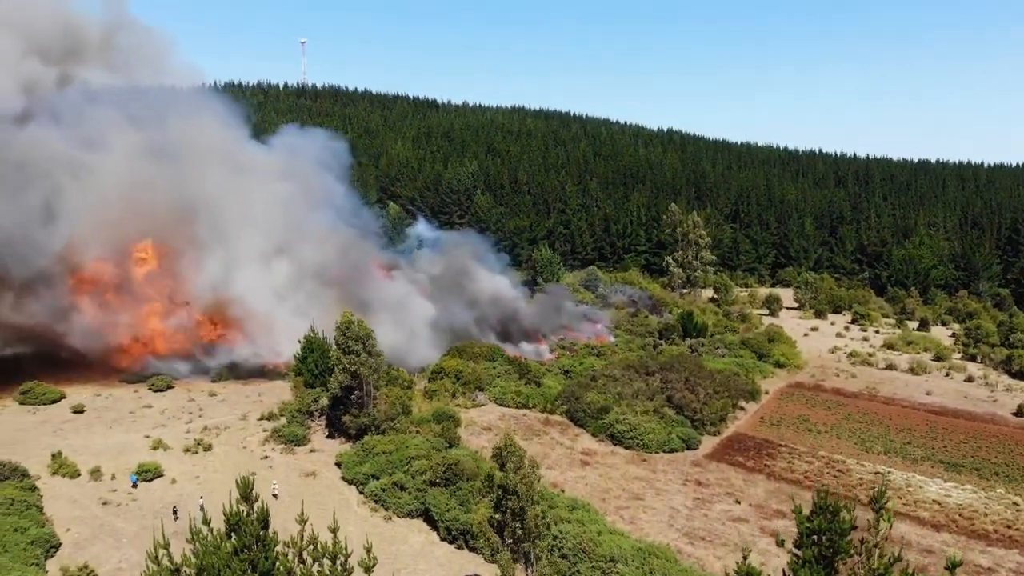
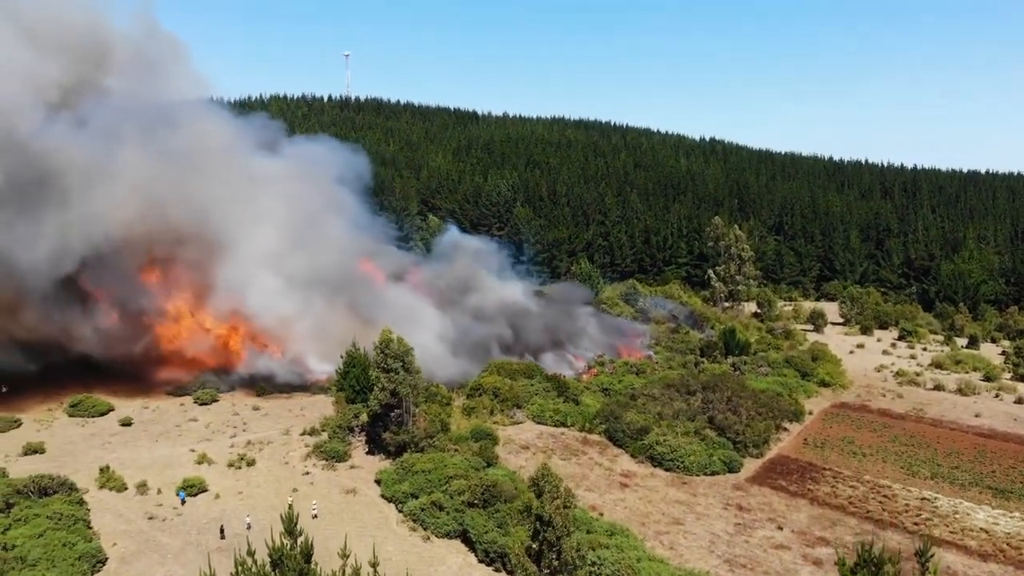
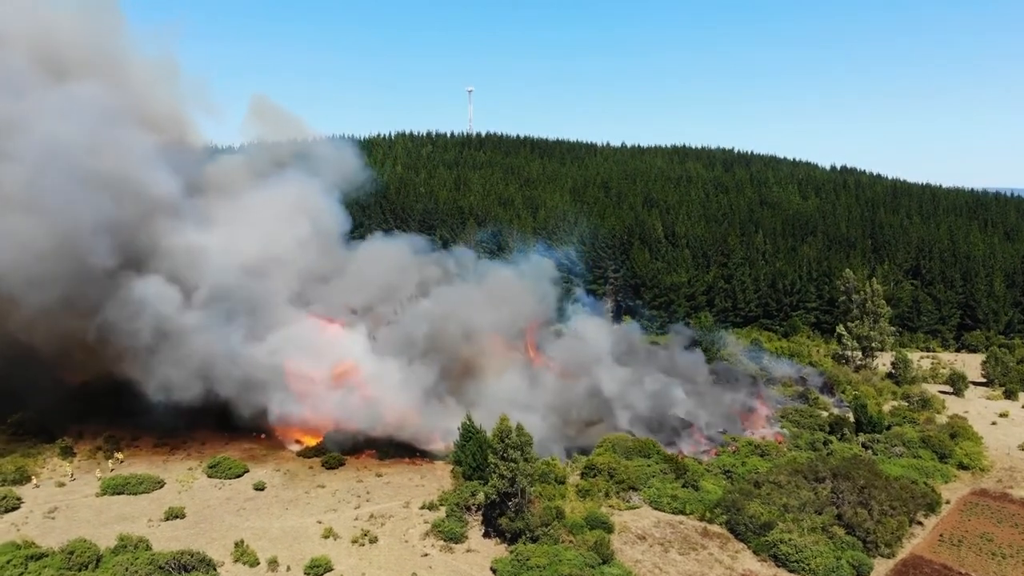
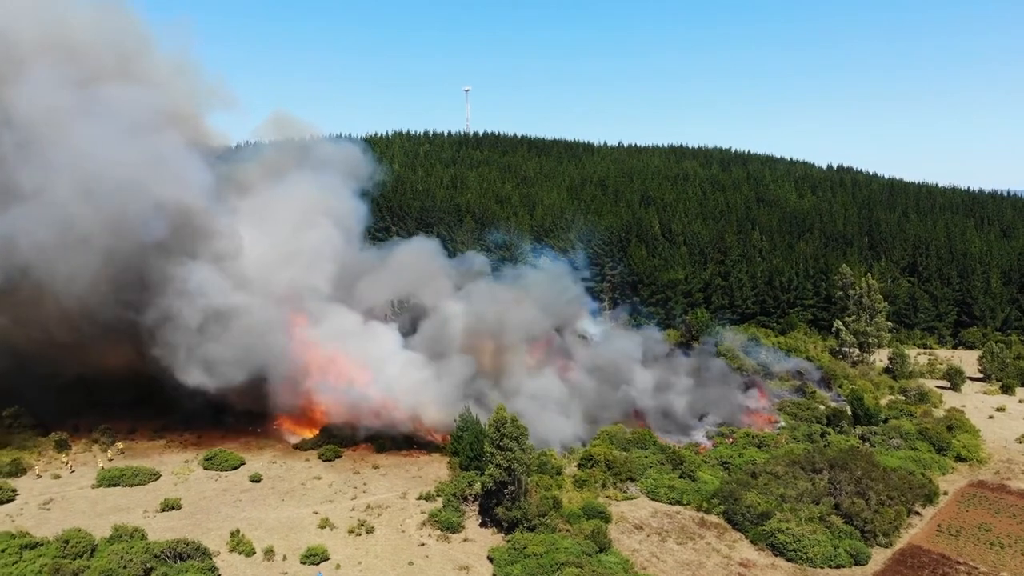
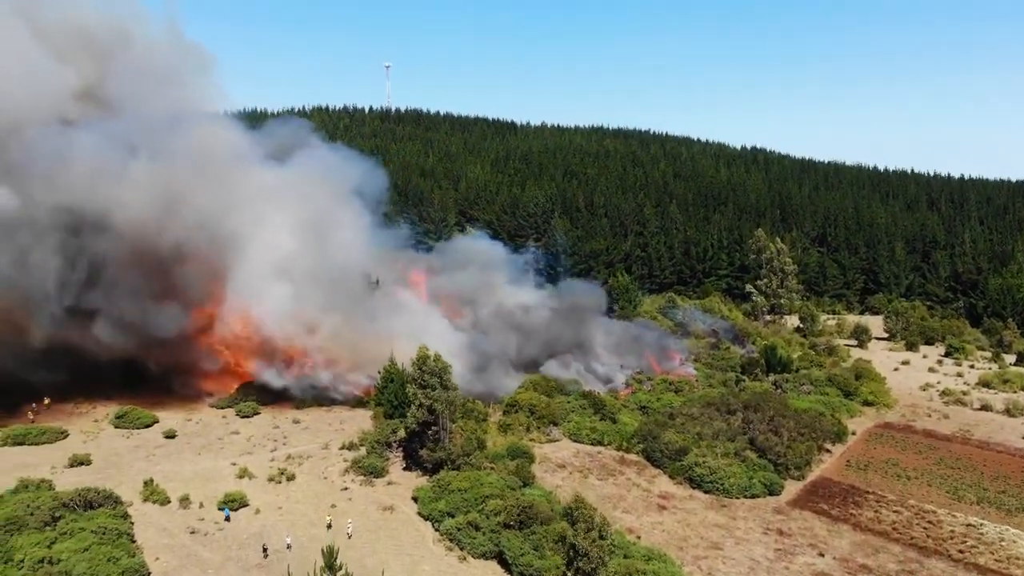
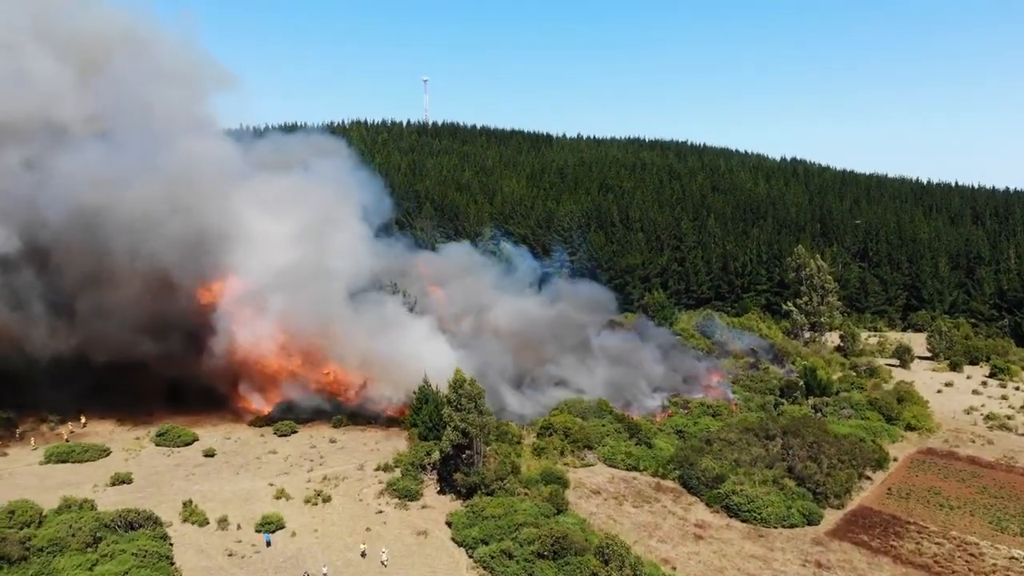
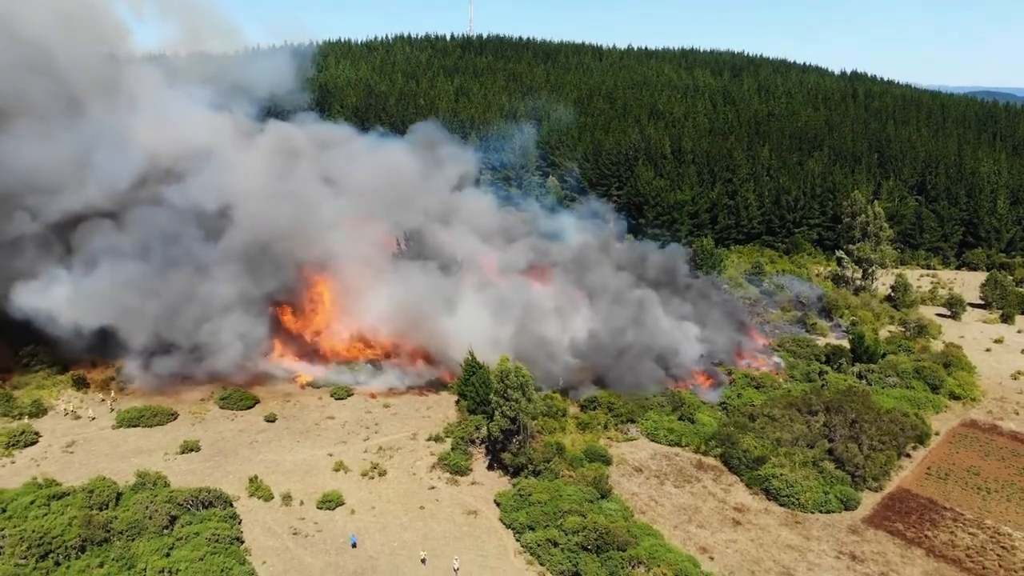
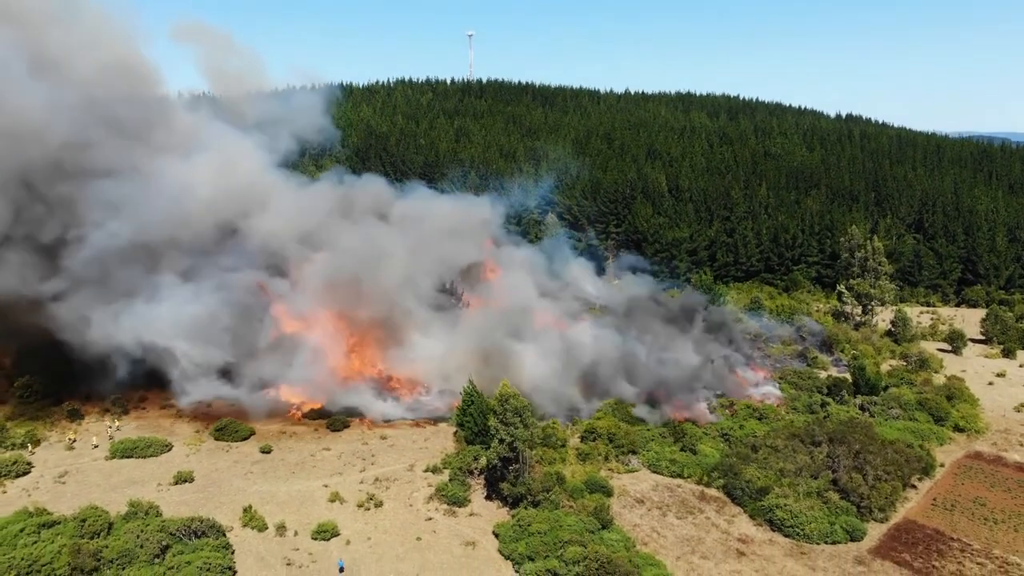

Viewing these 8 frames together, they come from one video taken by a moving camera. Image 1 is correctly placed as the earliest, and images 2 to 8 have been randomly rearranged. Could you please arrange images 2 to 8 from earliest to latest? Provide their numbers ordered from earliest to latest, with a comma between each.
2, 5, 6, 4, 3, 8, 7
